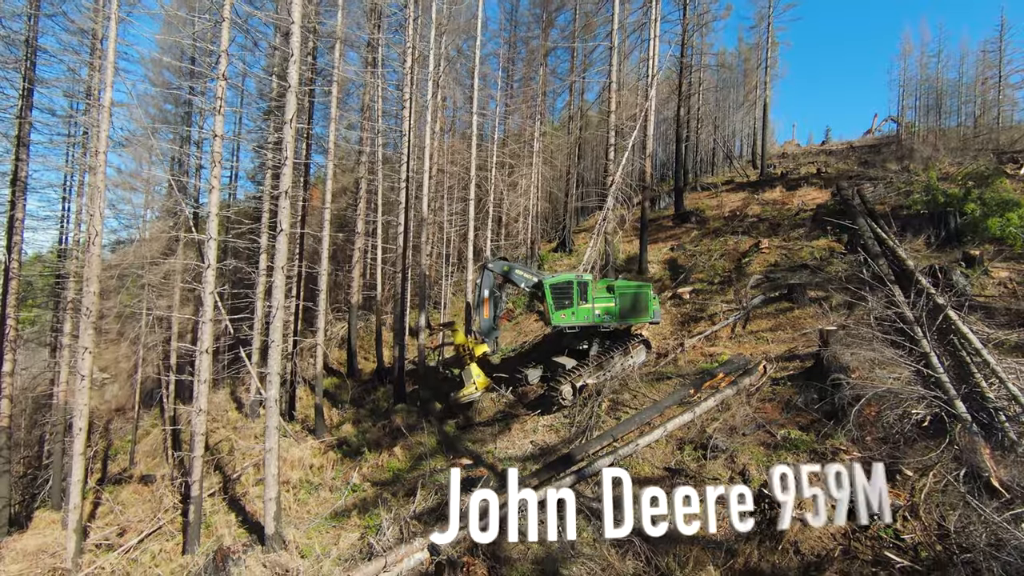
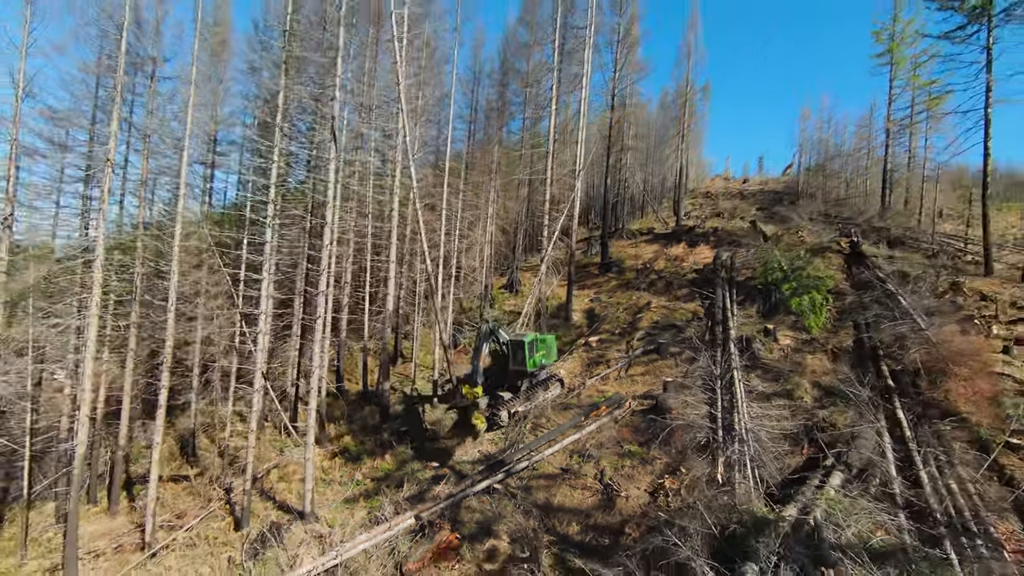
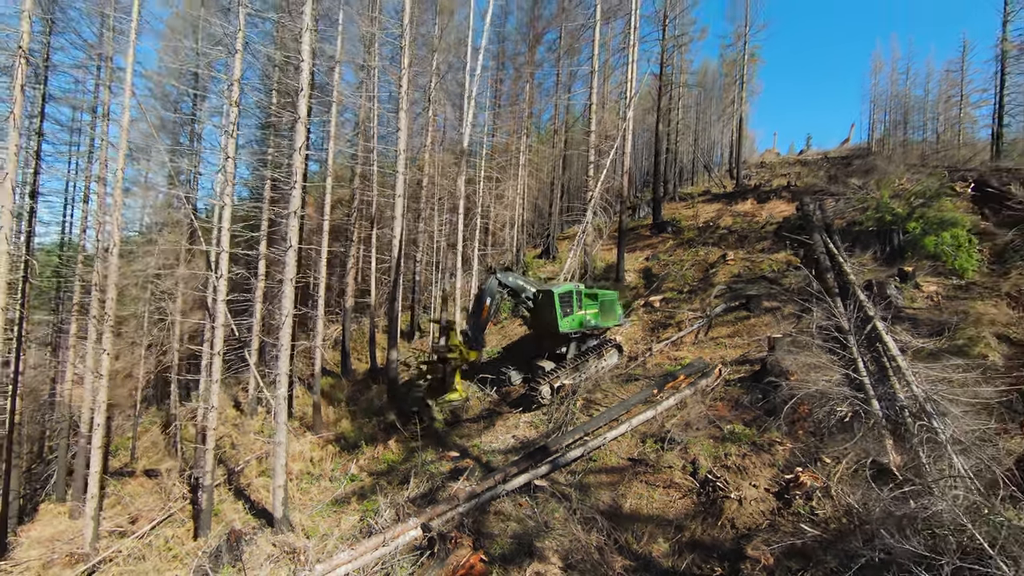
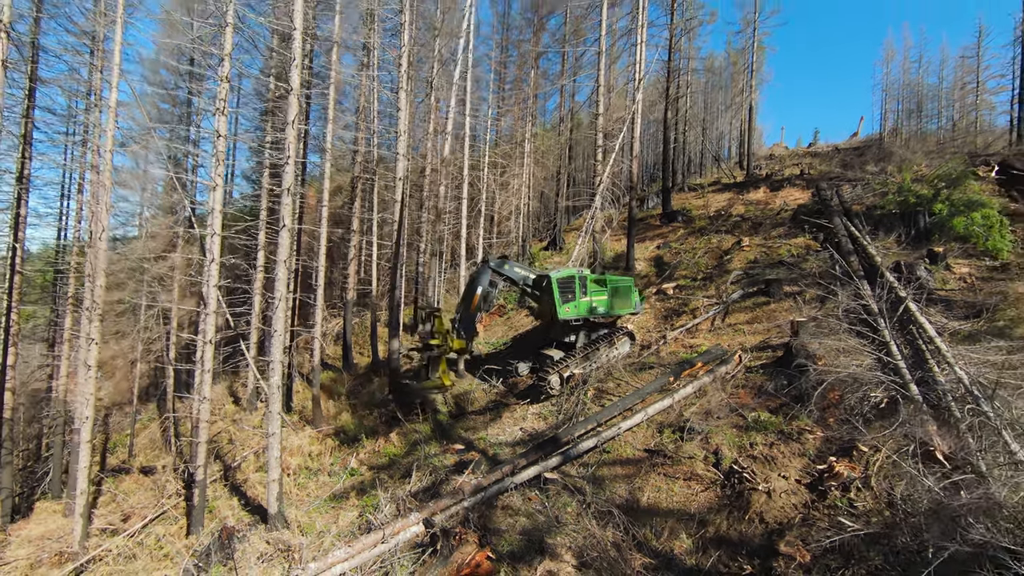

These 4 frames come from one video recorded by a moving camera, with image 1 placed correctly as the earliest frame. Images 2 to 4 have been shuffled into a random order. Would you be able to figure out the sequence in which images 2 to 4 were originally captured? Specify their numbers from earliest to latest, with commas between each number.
4, 3, 2
